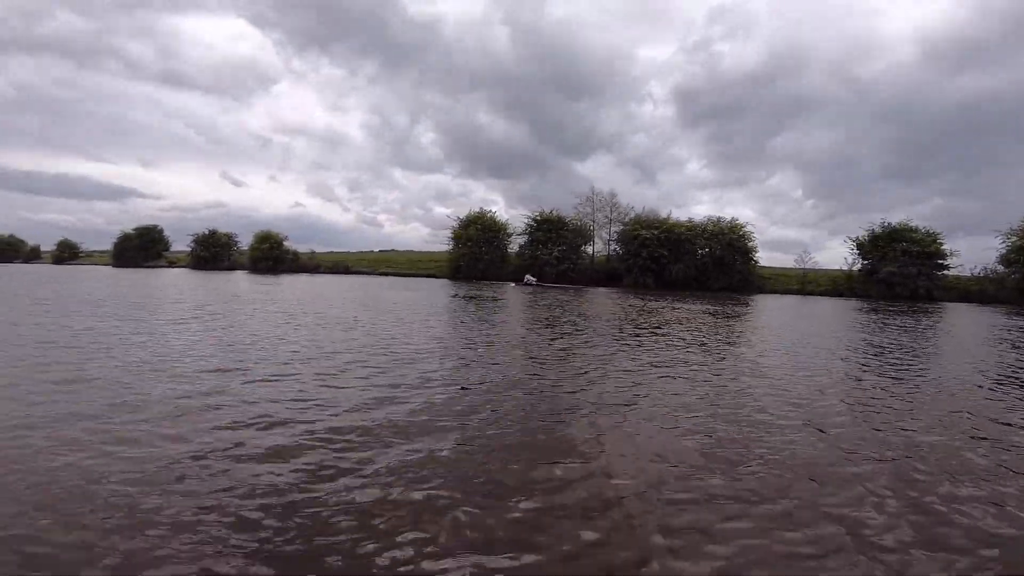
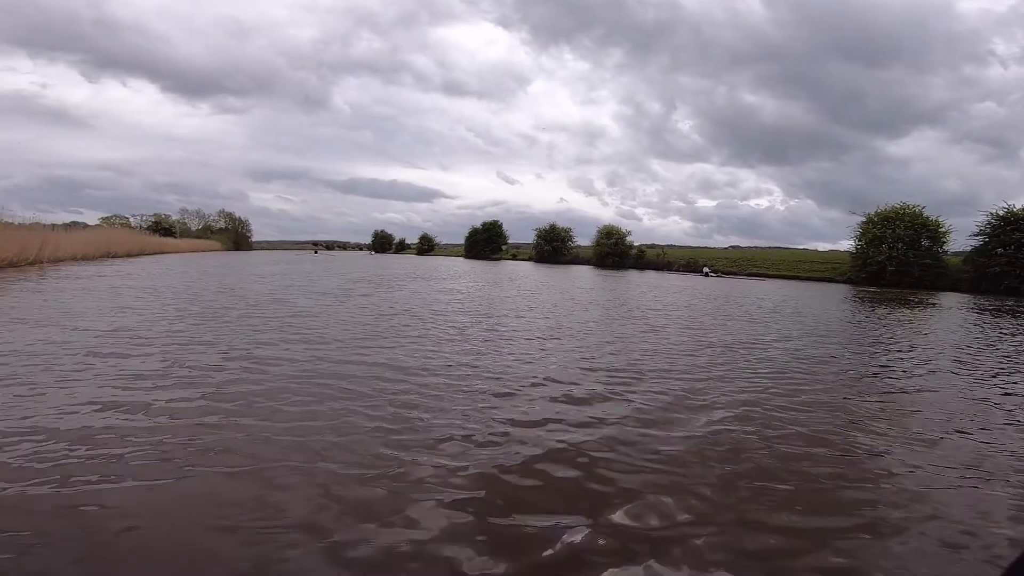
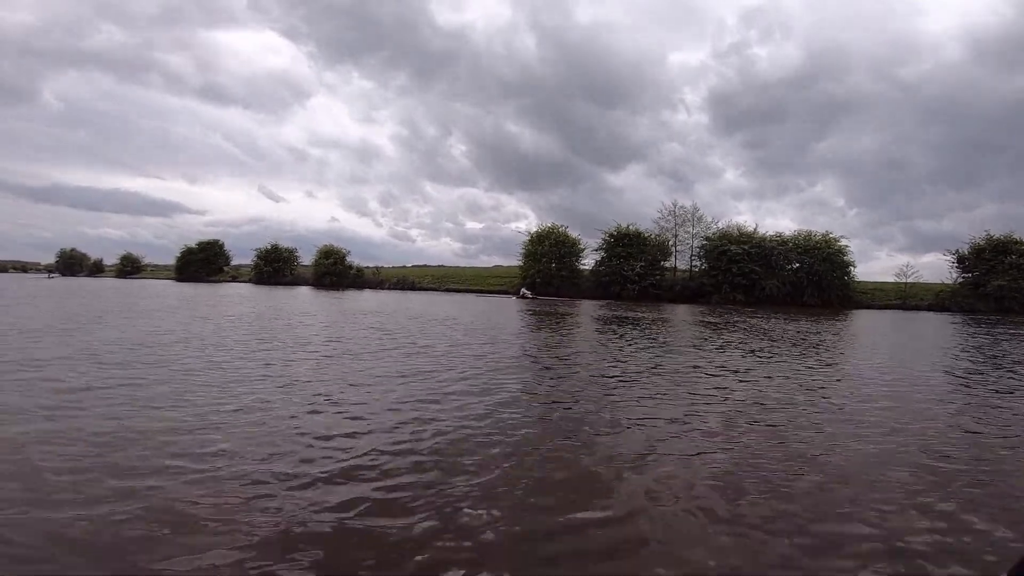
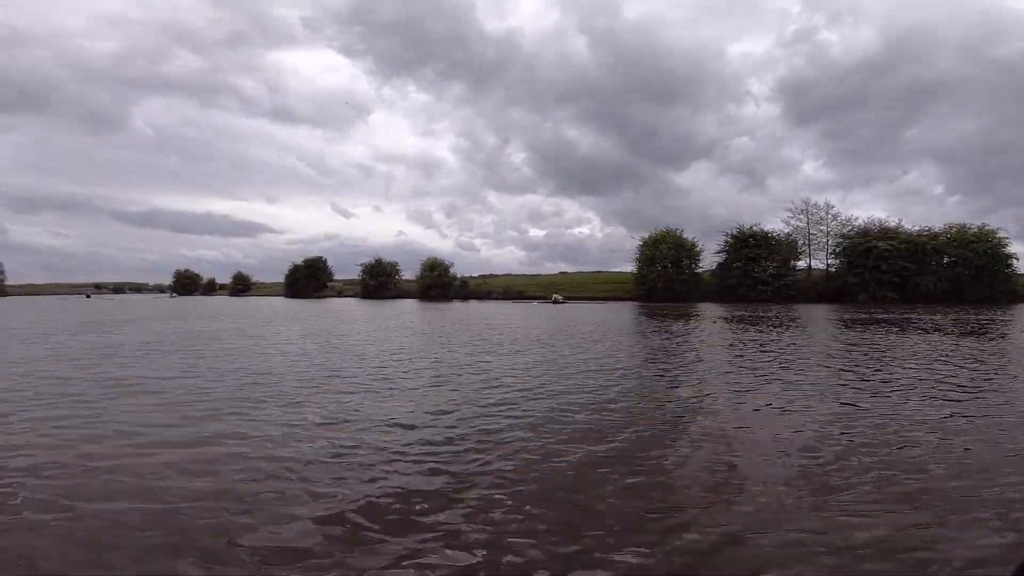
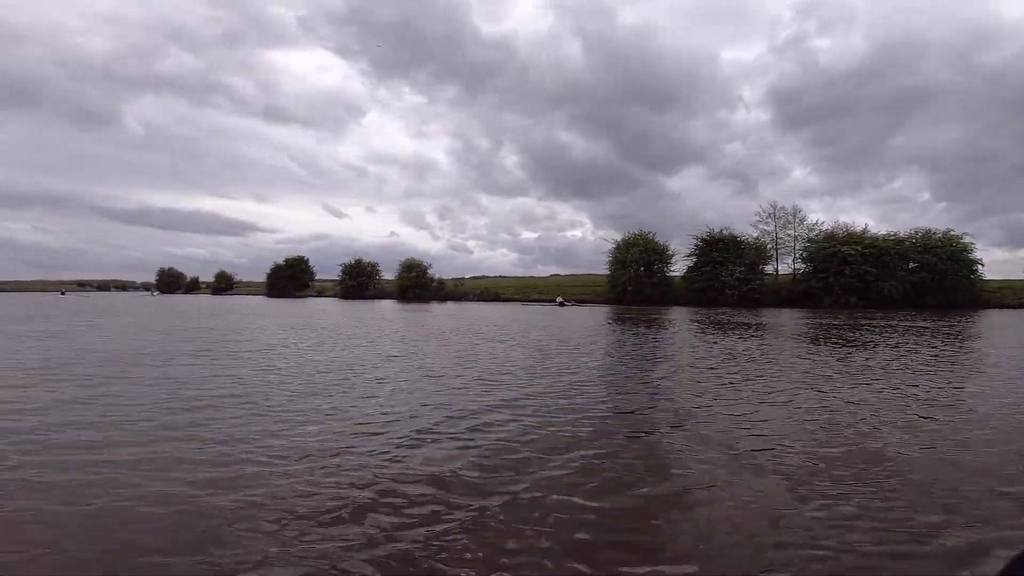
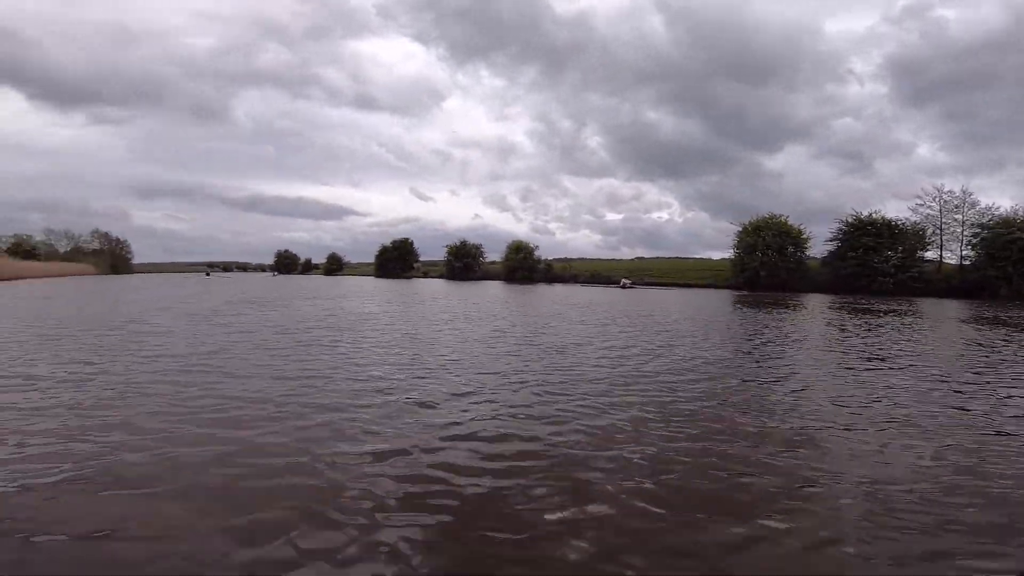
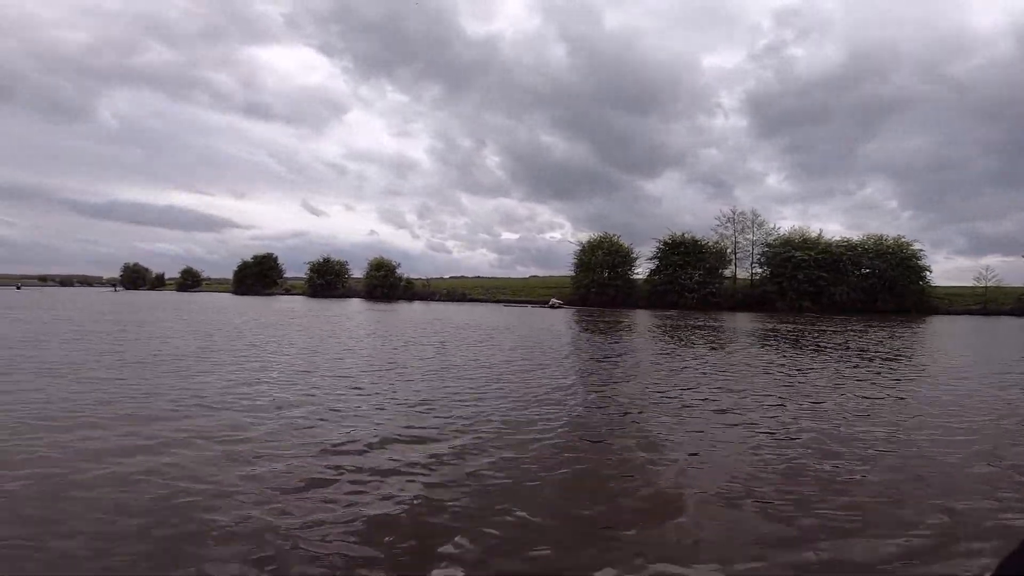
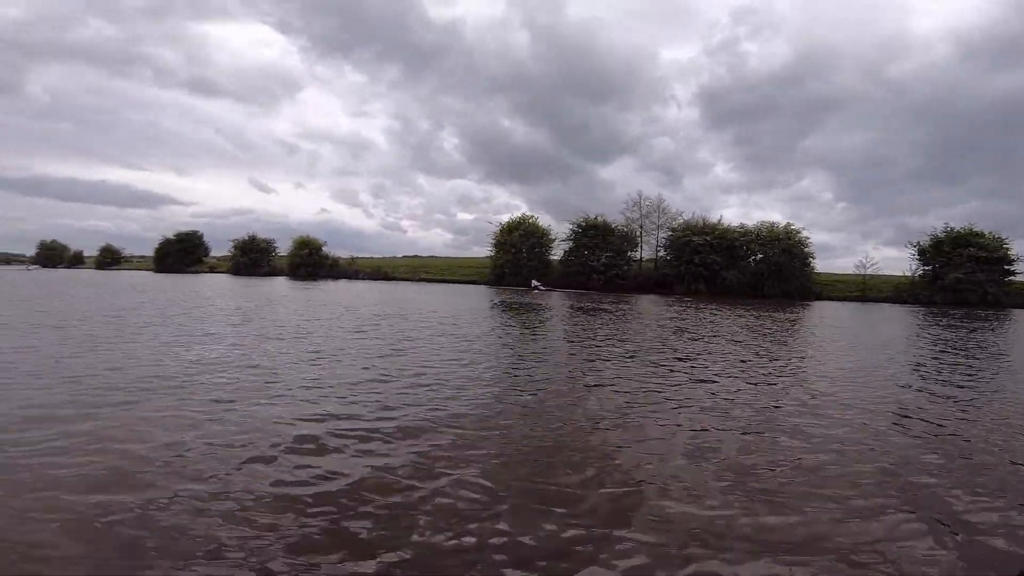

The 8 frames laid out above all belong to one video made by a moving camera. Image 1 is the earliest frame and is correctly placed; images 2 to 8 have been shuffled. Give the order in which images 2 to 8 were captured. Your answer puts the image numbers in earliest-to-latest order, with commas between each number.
8, 3, 7, 5, 4, 6, 2
